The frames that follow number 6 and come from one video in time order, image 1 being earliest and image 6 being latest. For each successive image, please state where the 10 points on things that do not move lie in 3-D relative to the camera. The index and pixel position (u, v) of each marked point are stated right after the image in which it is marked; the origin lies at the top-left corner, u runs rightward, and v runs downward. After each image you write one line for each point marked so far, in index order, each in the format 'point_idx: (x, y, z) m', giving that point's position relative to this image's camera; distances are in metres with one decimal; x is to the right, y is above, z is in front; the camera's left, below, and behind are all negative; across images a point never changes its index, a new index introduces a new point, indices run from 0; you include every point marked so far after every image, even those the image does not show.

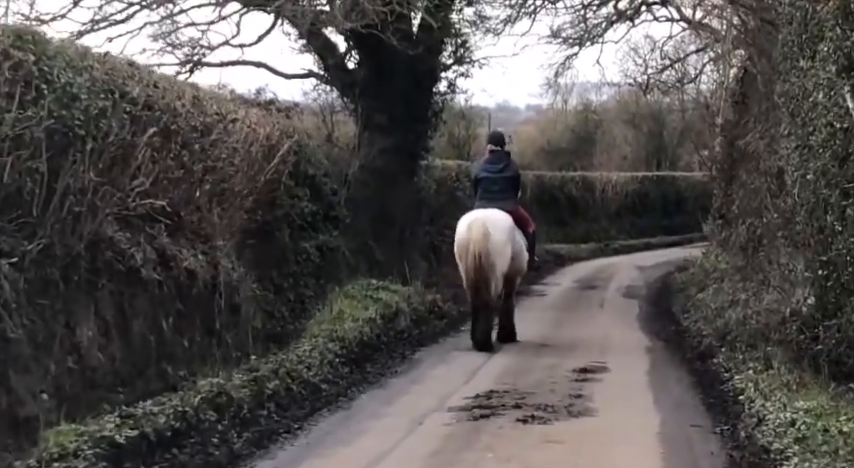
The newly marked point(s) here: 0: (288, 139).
0: (-1.9, +1.3, +18.9) m
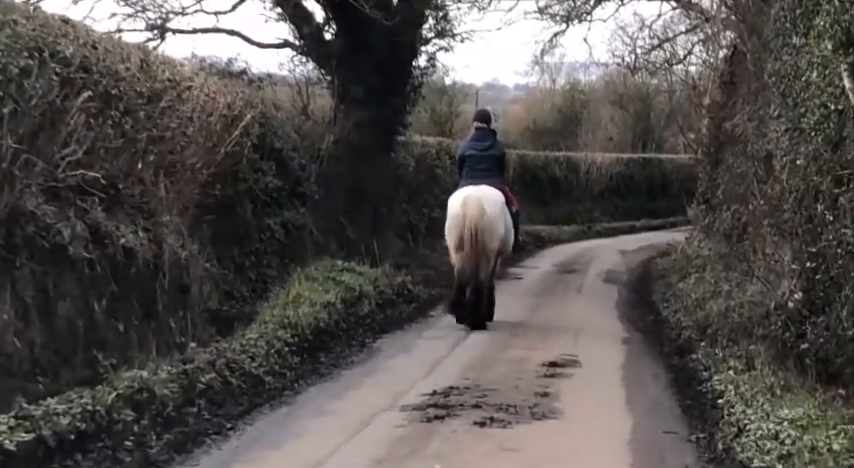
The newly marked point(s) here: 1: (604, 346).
0: (-2.2, +1.6, +17.9) m
1: (+1.9, -1.2, +15.4) m
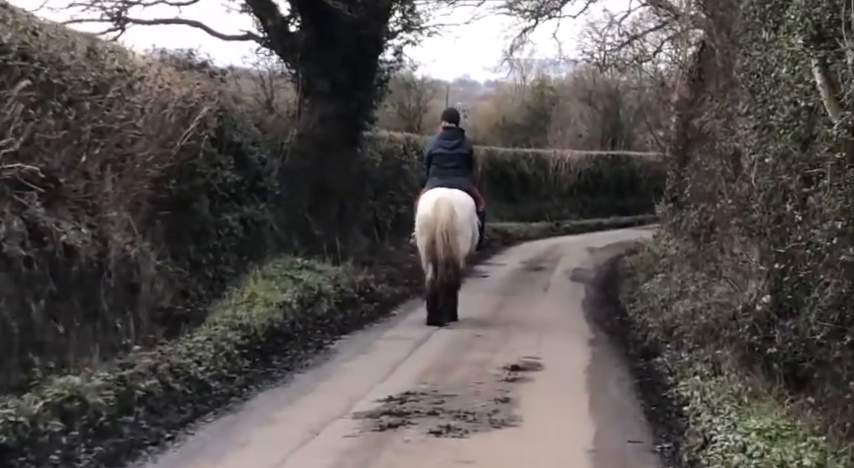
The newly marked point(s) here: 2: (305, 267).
0: (-2.7, +1.6, +17.5) m
1: (+1.5, -1.2, +15.0) m
2: (-1.5, -0.4, +17.5) m
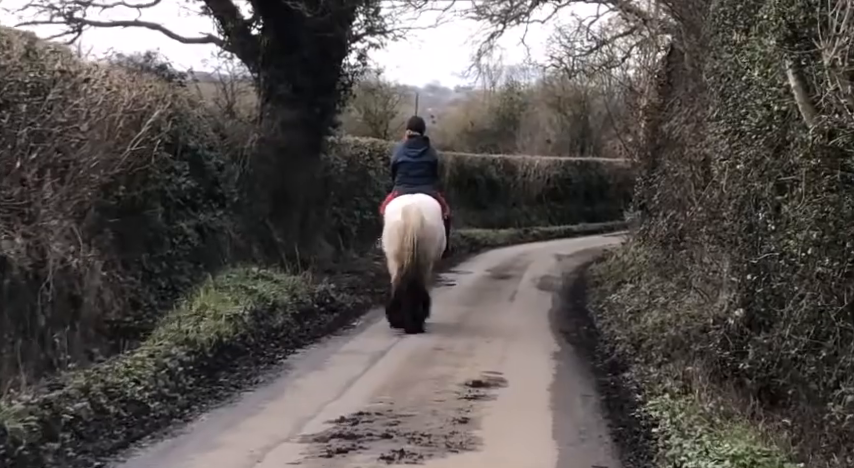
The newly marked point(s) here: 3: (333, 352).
0: (-3.1, +1.5, +16.9) m
1: (+1.1, -1.3, +14.5) m
2: (-2.0, -0.5, +16.9) m
3: (-0.9, -1.2, +13.8) m
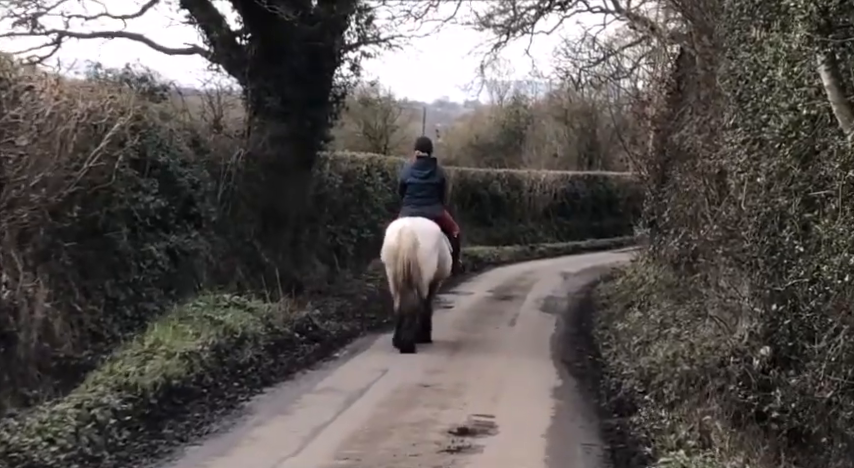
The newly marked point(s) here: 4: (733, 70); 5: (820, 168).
0: (-3.3, +1.2, +15.4) m
1: (+0.9, -1.5, +13.0) m
2: (-2.1, -0.8, +15.5) m
3: (-1.1, -1.4, +12.3) m
4: (+2.7, +1.5, +12.8) m
5: (+2.7, +0.5, +9.9) m
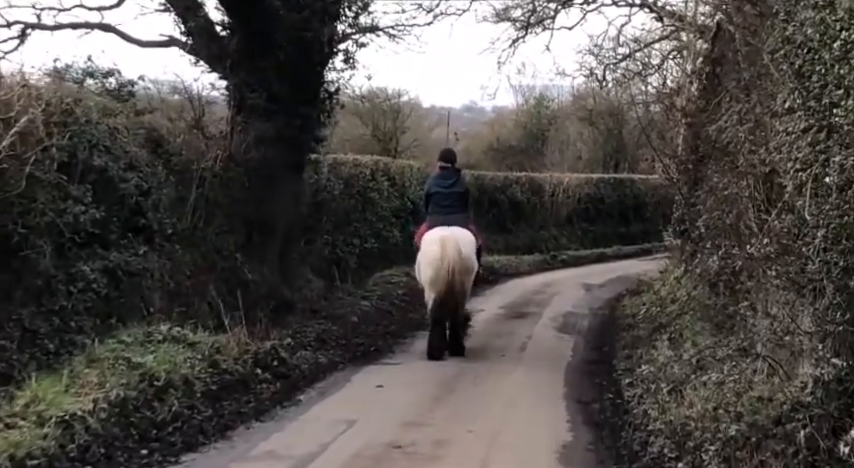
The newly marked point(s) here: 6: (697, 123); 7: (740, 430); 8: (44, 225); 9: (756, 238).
0: (-3.5, +1.1, +12.6) m
1: (+0.7, -1.6, +10.1) m
2: (-2.2, -0.9, +12.7) m
3: (-1.3, -1.5, +9.5) m
4: (+2.5, +1.4, +10.0) m
5: (+2.4, +0.4, +7.0) m
6: (+3.3, +1.4, +17.7) m
7: (+2.0, -1.3, +9.2) m
8: (-3.6, +0.1, +13.5) m
9: (+2.6, 0.0, +11.1) m
